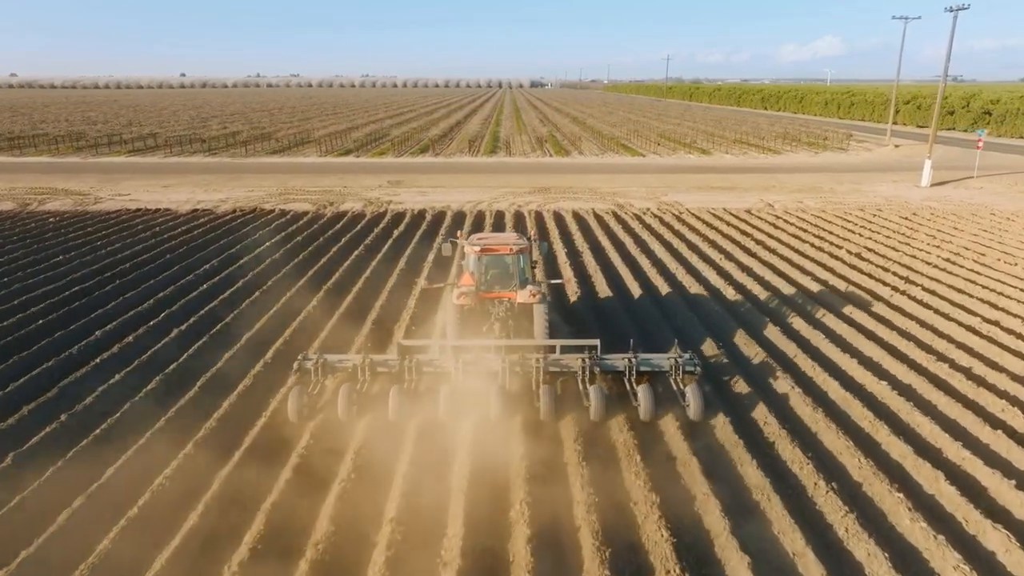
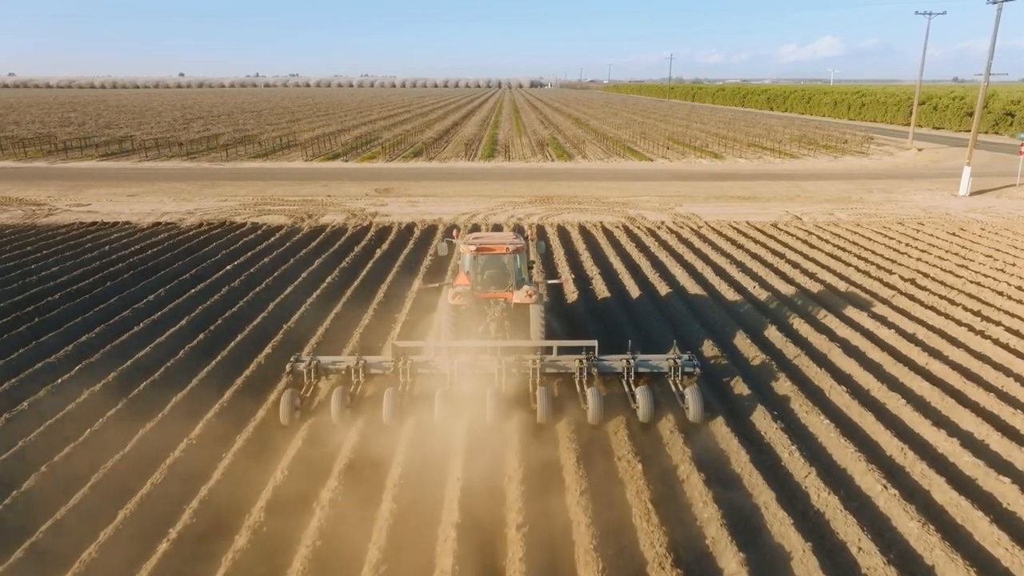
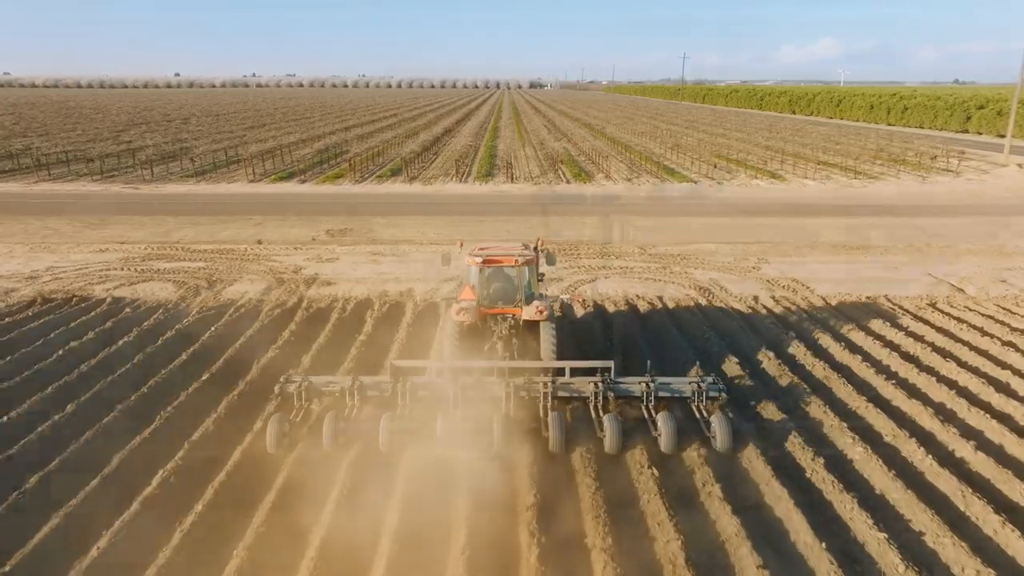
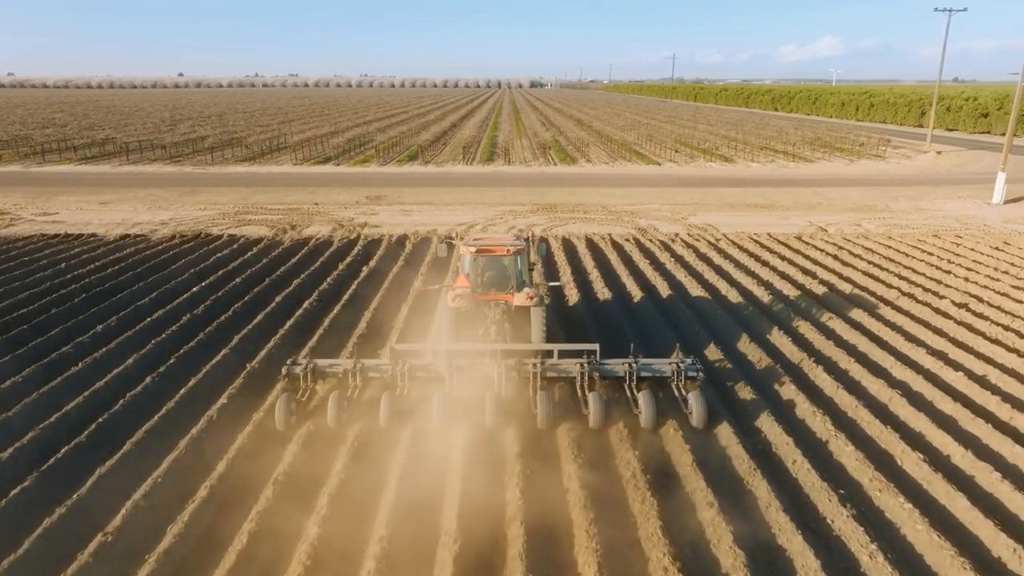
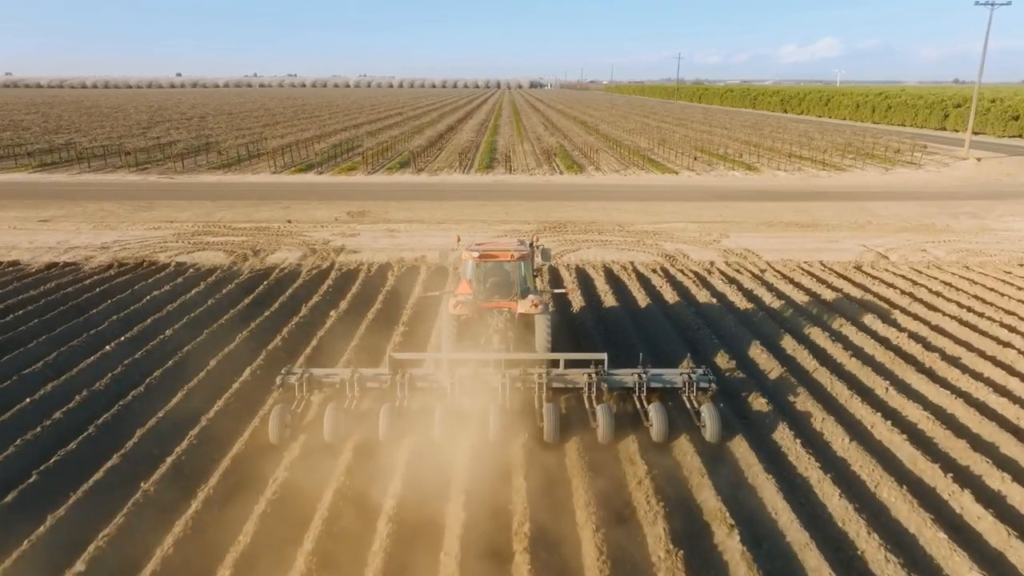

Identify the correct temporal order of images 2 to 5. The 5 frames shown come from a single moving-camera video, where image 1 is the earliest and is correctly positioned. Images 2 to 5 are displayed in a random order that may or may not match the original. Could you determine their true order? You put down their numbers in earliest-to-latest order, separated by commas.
2, 4, 5, 3
